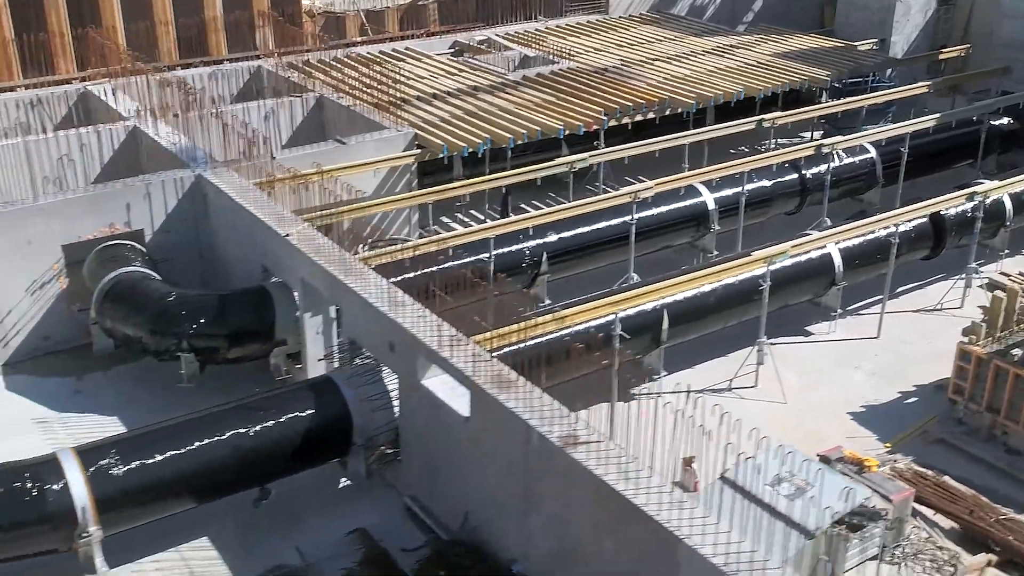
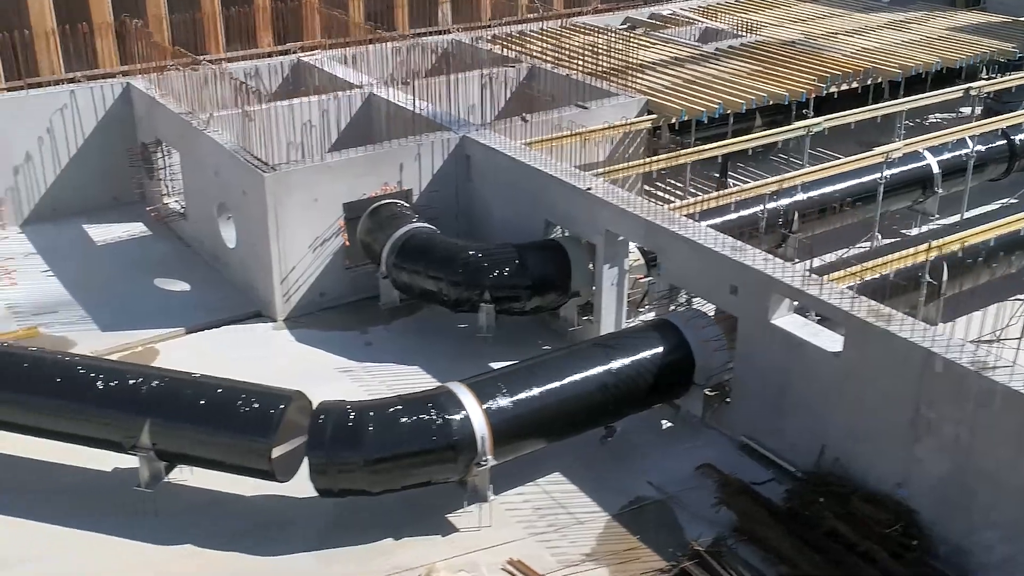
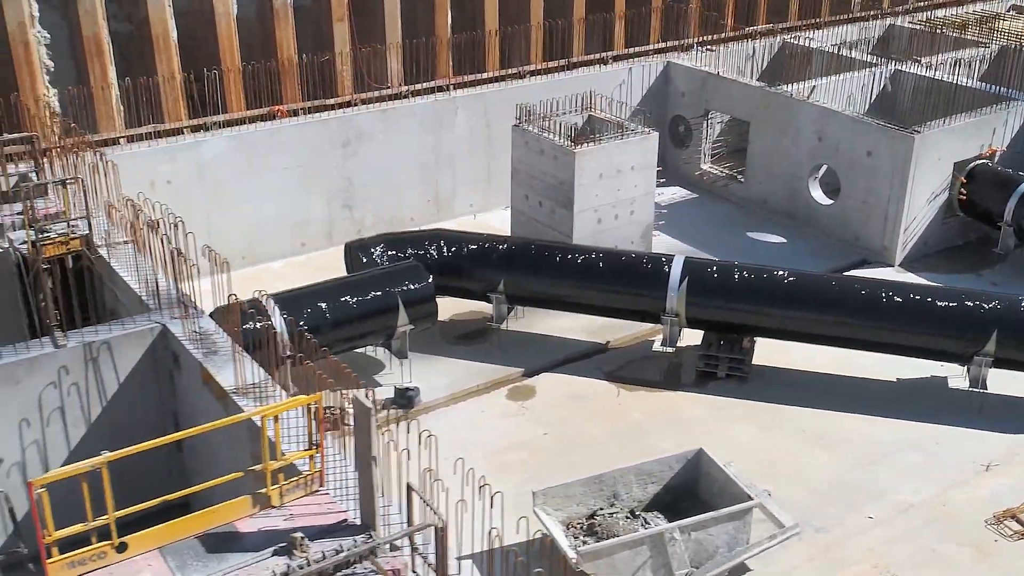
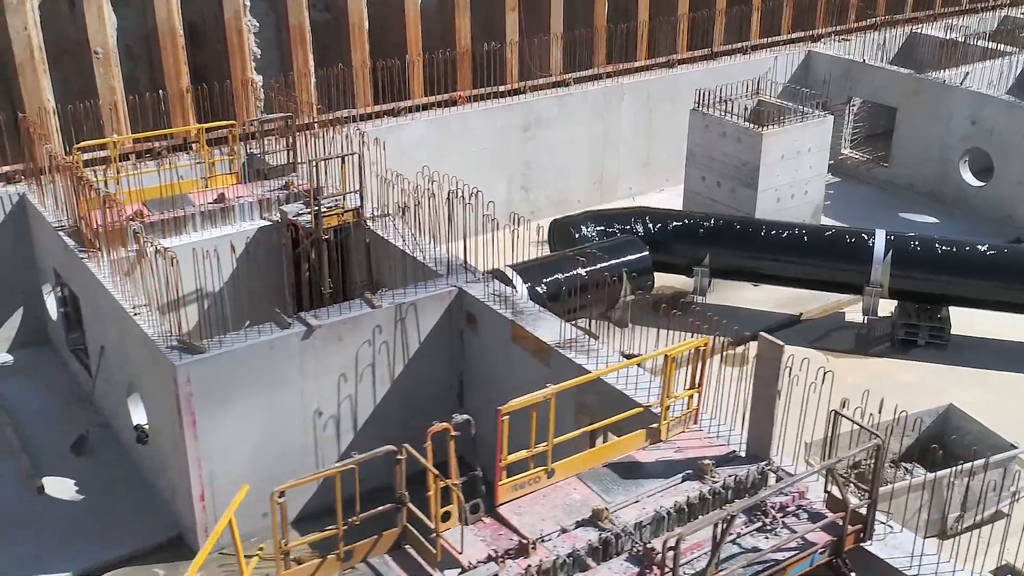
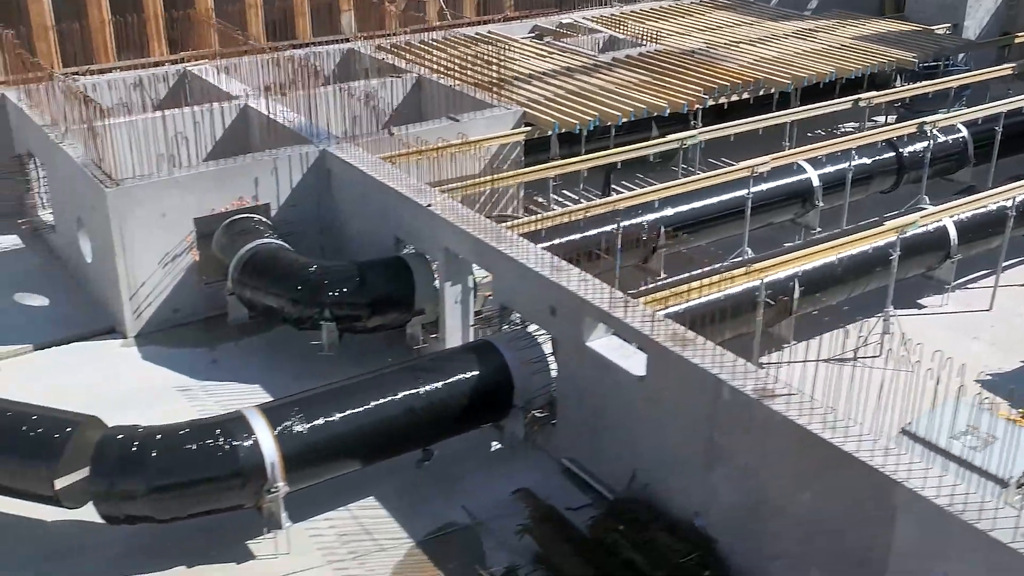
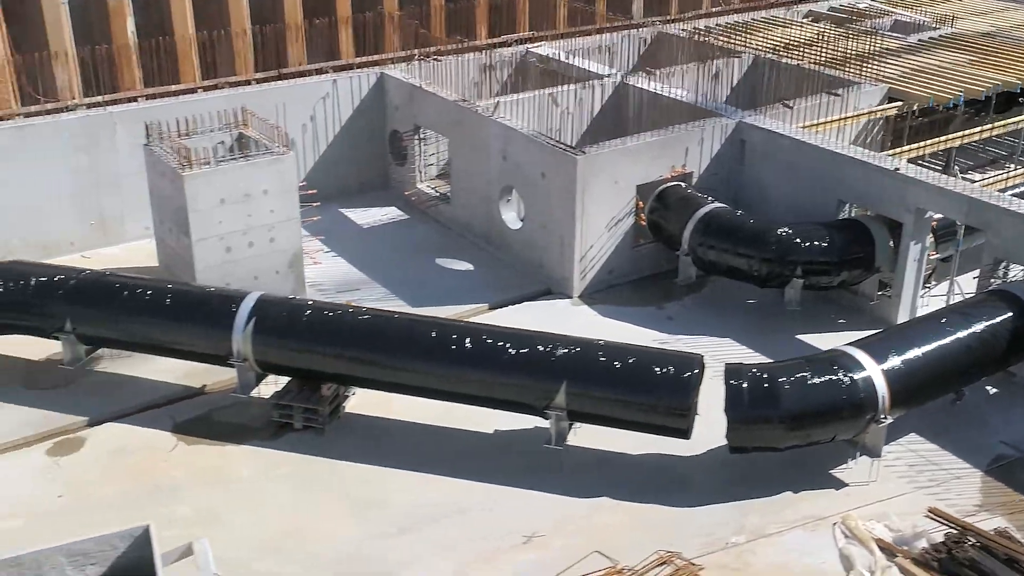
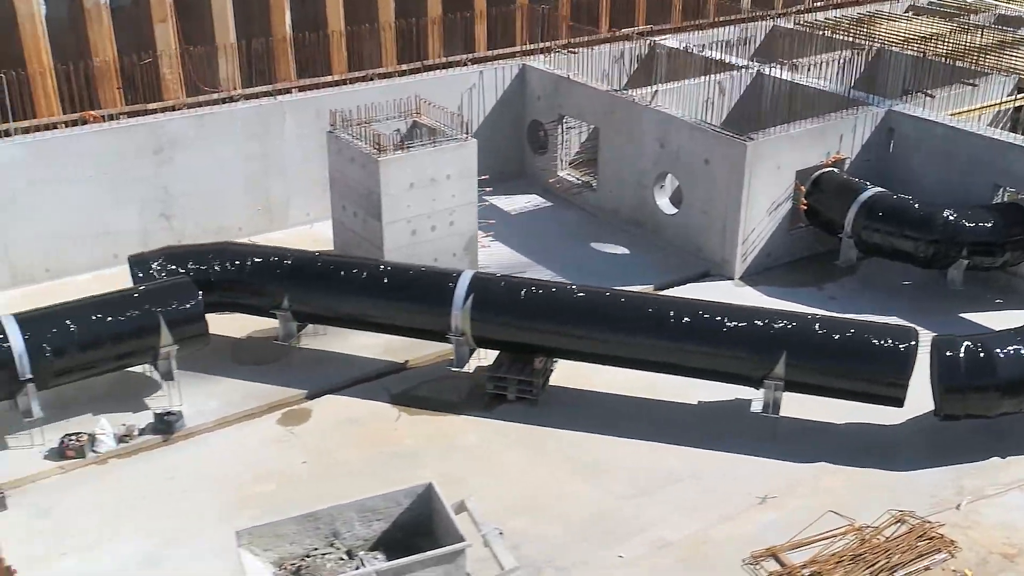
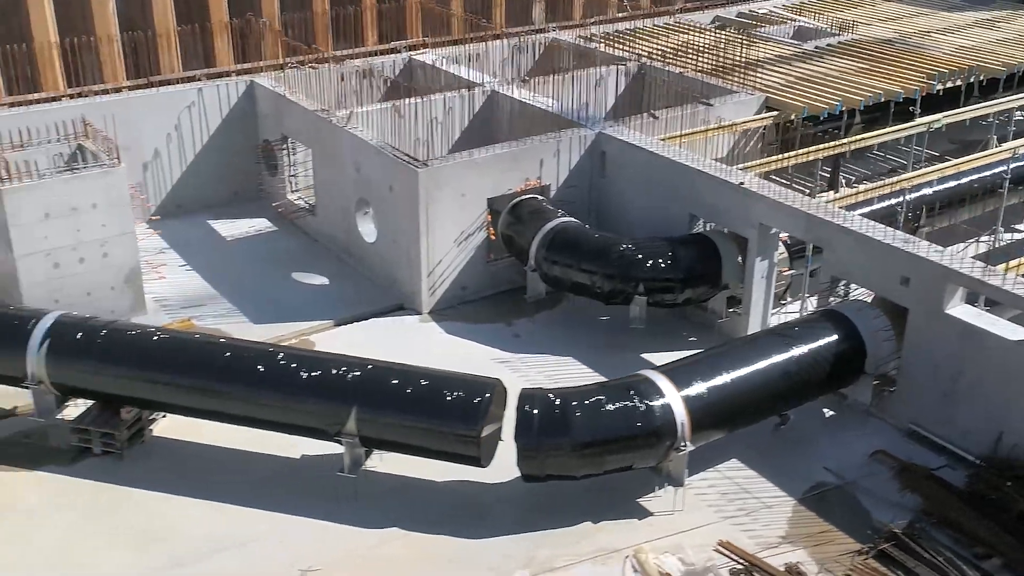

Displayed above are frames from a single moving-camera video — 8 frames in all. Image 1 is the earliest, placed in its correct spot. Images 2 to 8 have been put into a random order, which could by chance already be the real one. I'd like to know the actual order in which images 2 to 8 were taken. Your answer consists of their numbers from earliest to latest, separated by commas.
5, 2, 8, 6, 7, 3, 4
